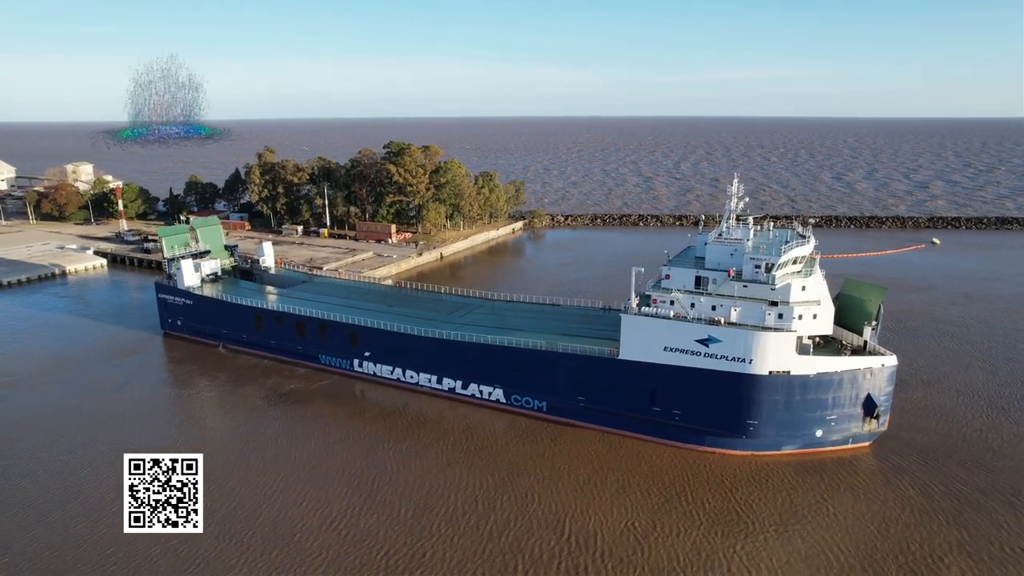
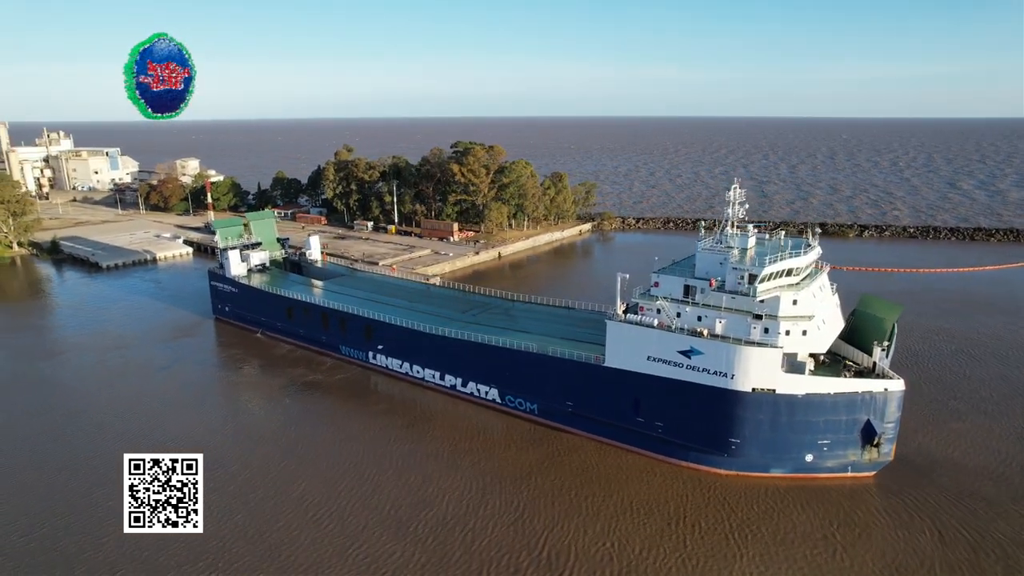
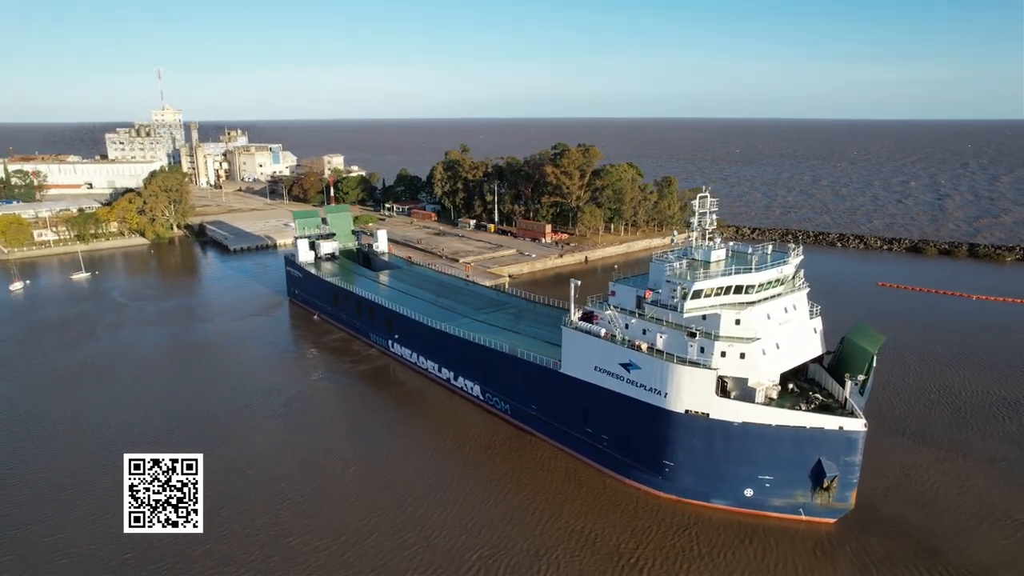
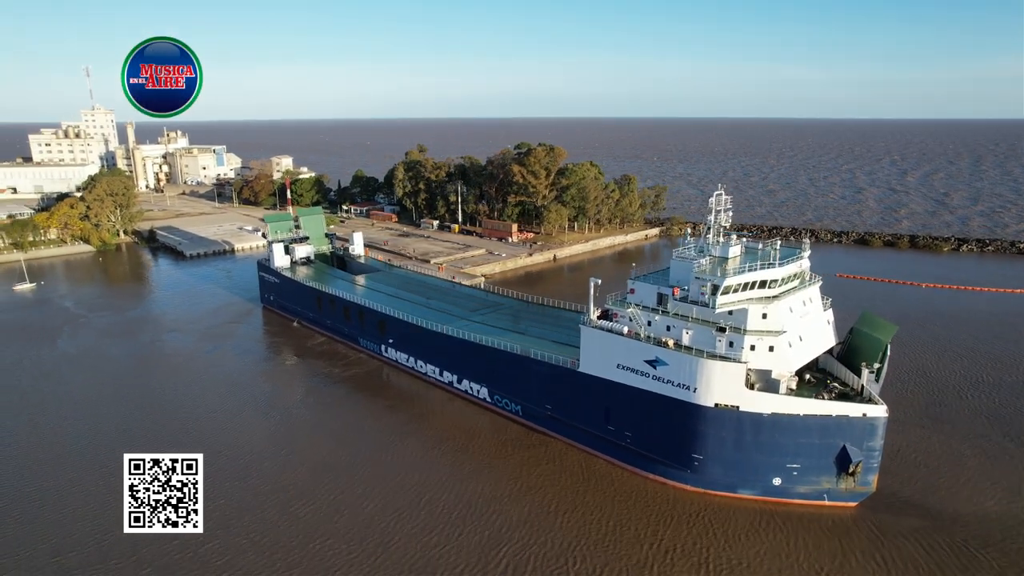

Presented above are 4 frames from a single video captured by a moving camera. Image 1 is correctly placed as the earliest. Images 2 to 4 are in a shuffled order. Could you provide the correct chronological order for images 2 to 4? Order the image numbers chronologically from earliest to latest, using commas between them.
2, 4, 3
